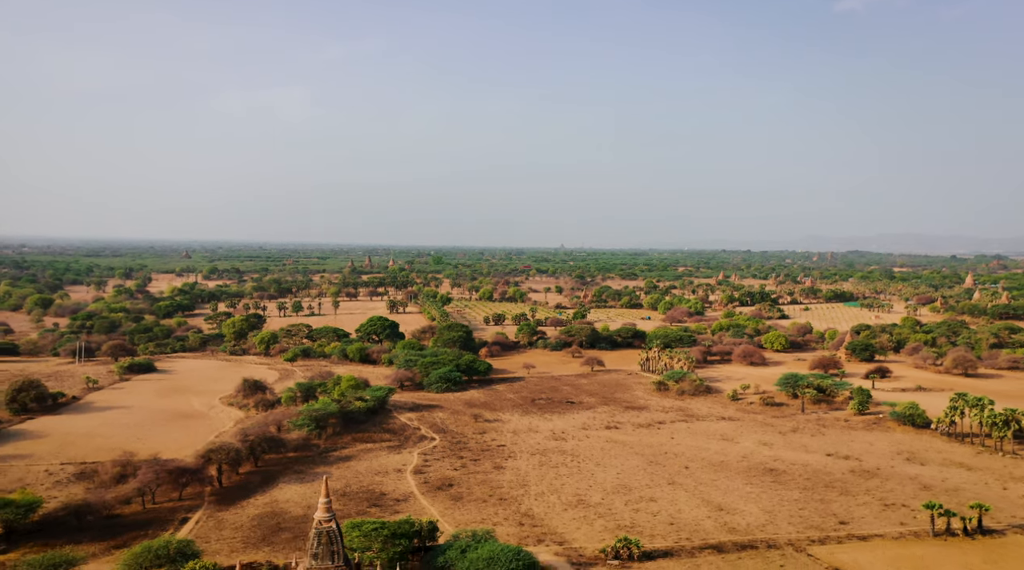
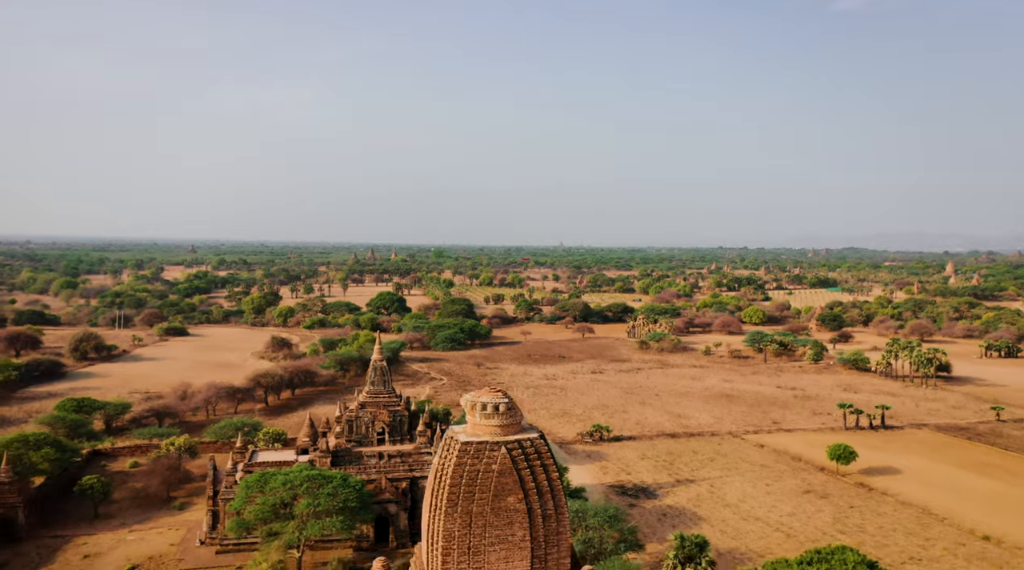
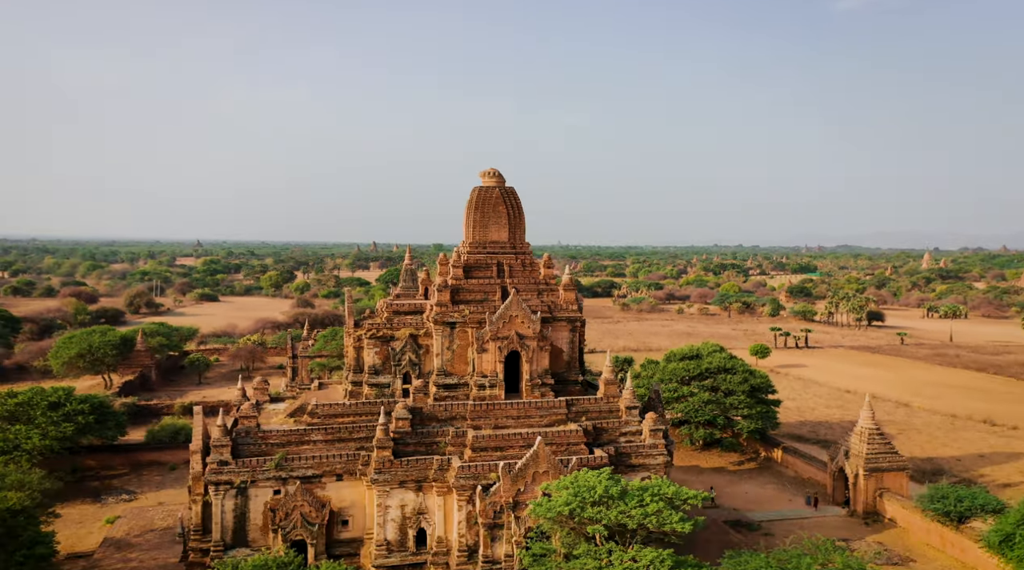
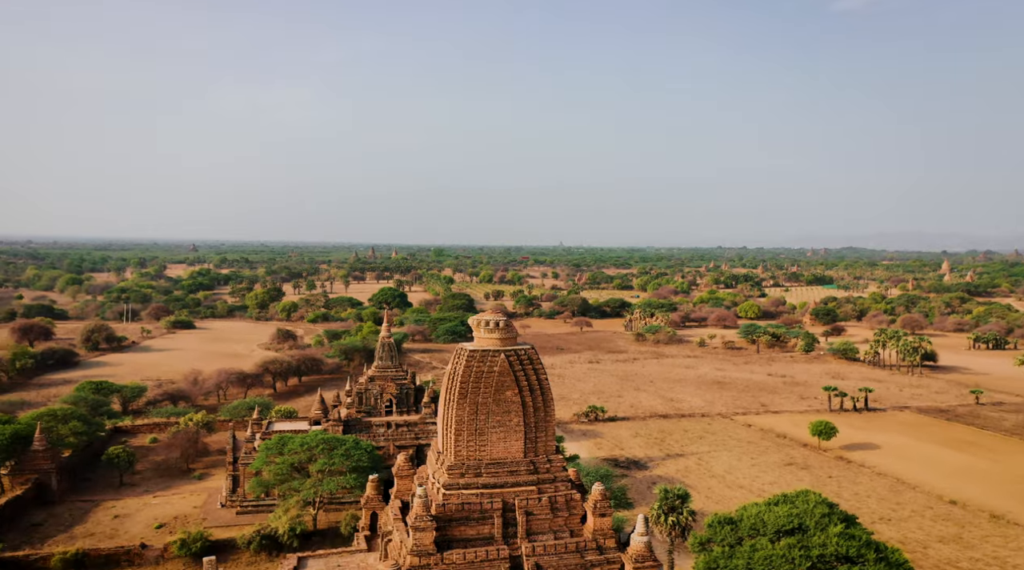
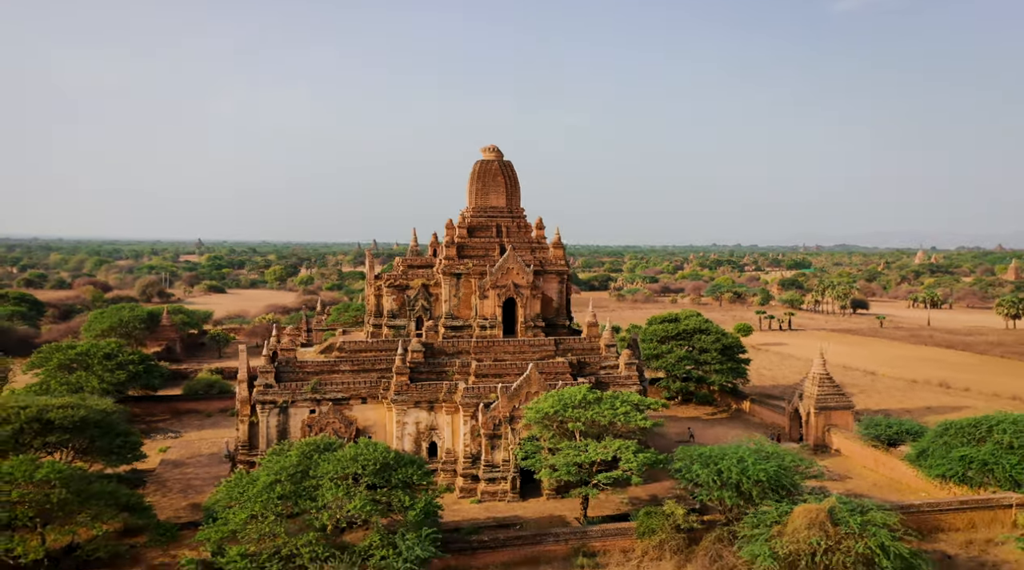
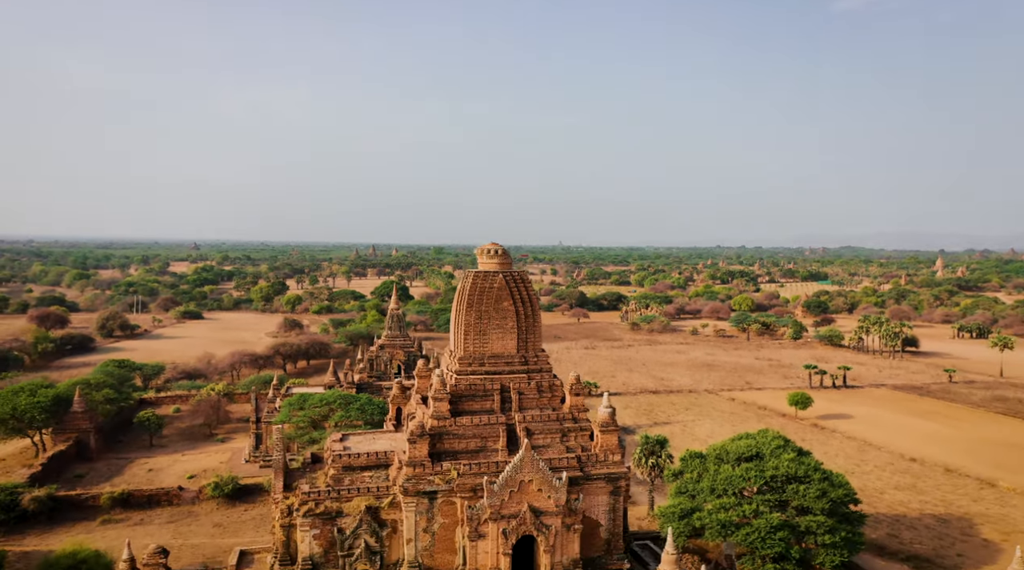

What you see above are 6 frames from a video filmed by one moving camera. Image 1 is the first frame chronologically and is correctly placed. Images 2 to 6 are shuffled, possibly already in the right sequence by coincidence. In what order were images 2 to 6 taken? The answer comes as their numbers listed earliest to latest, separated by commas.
2, 4, 6, 3, 5
